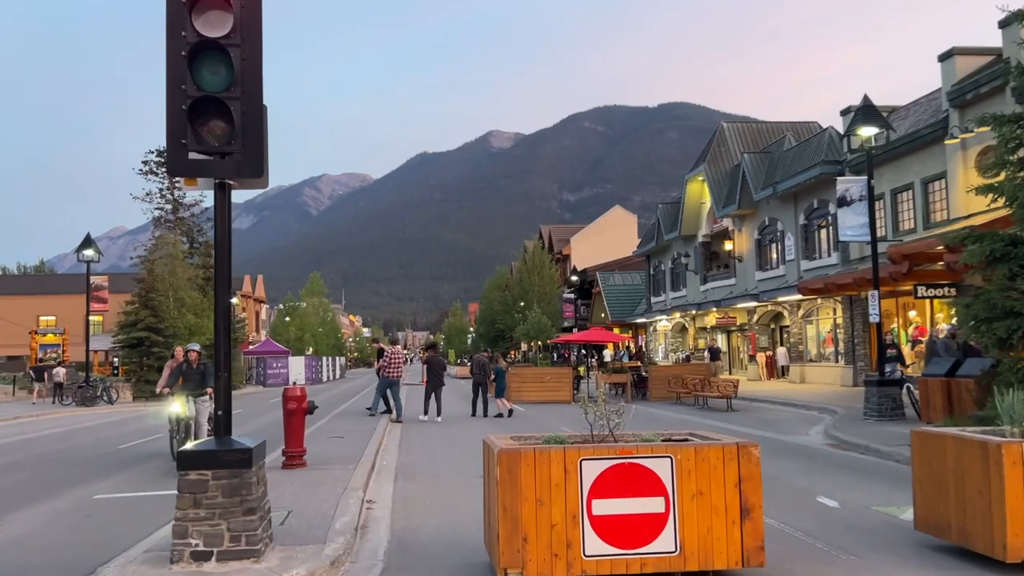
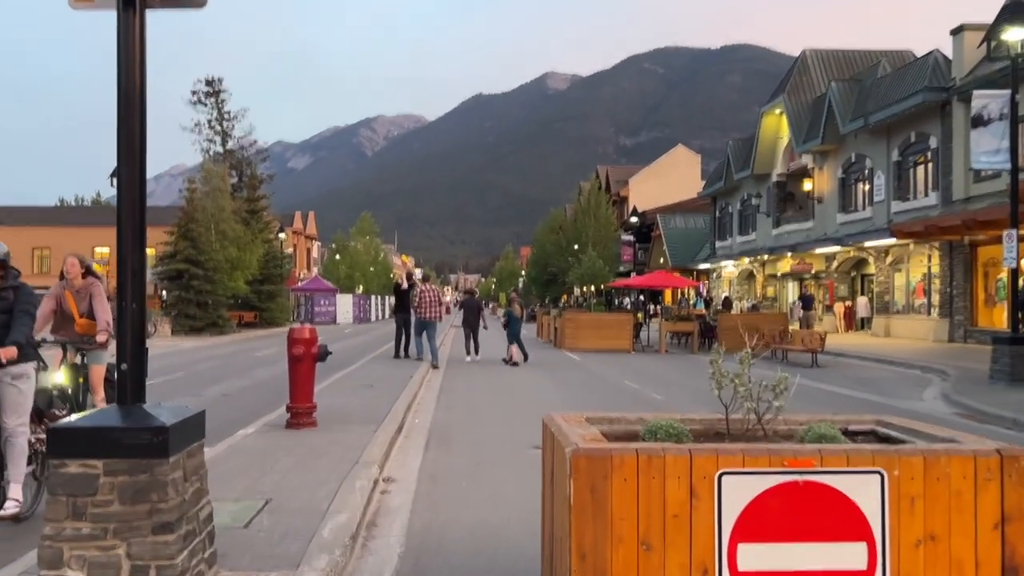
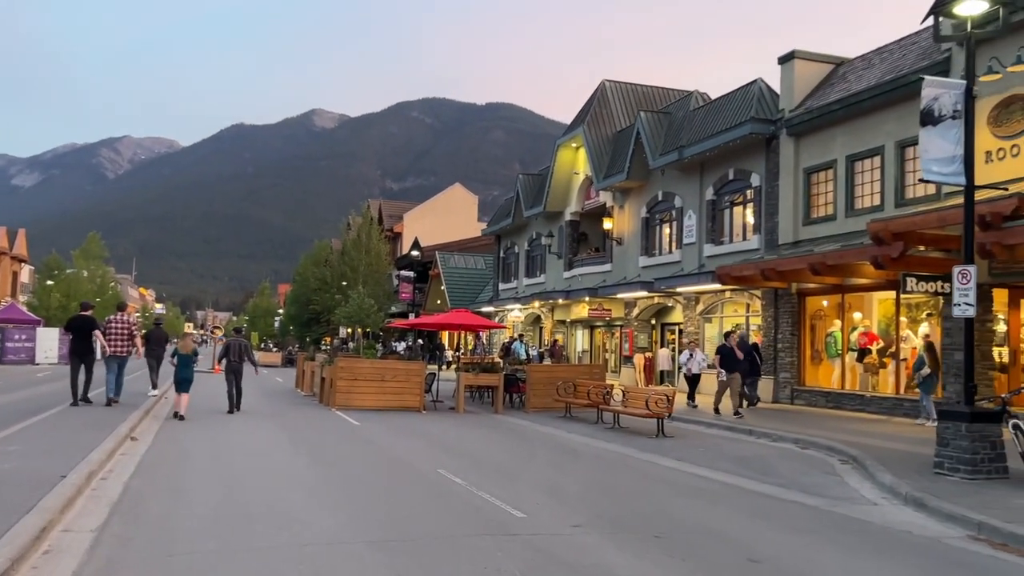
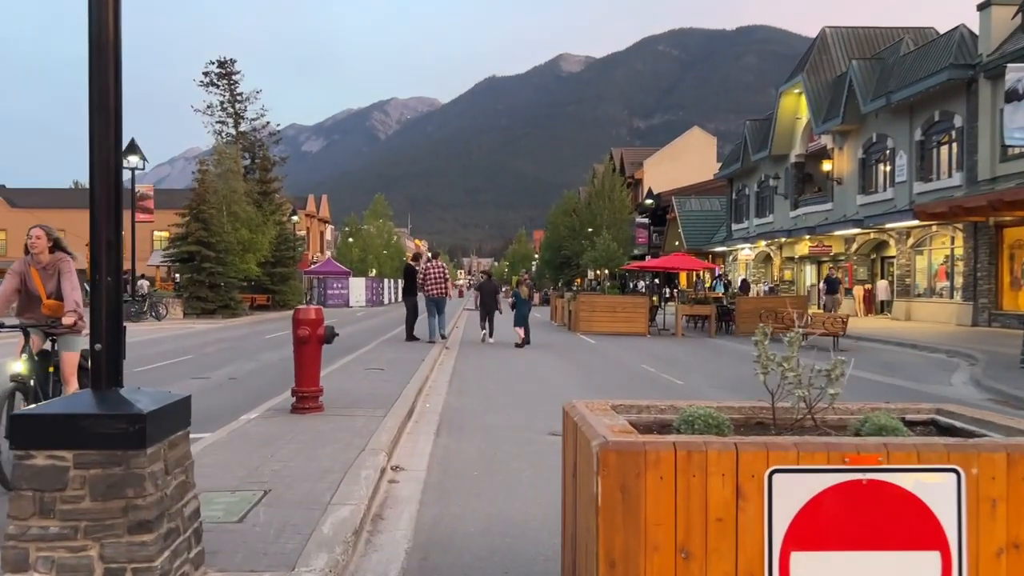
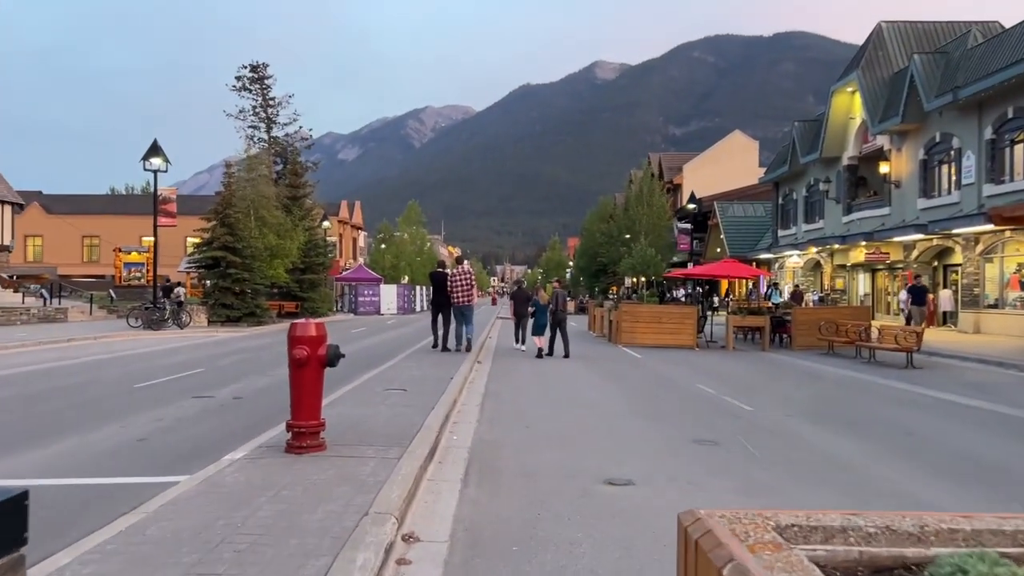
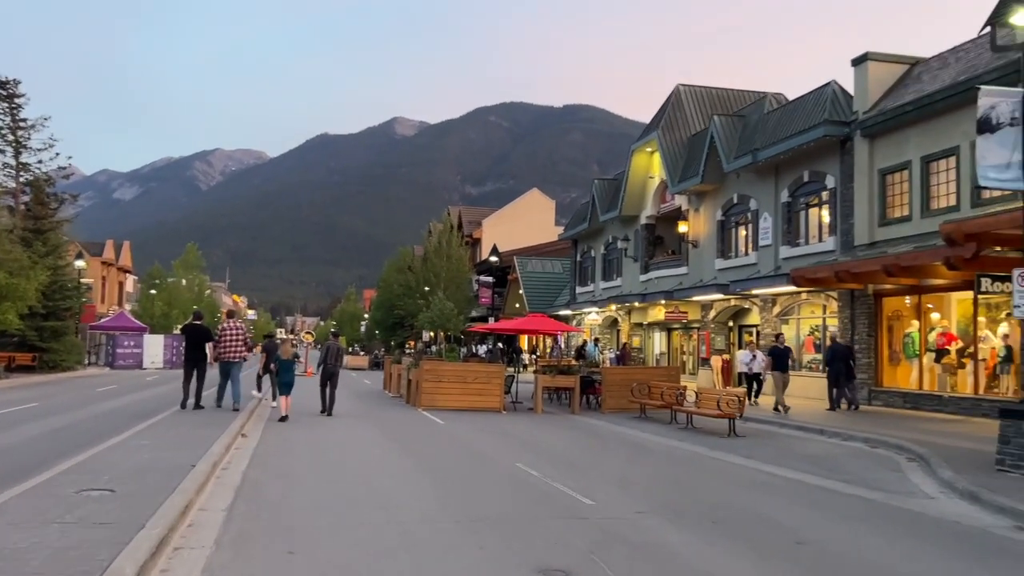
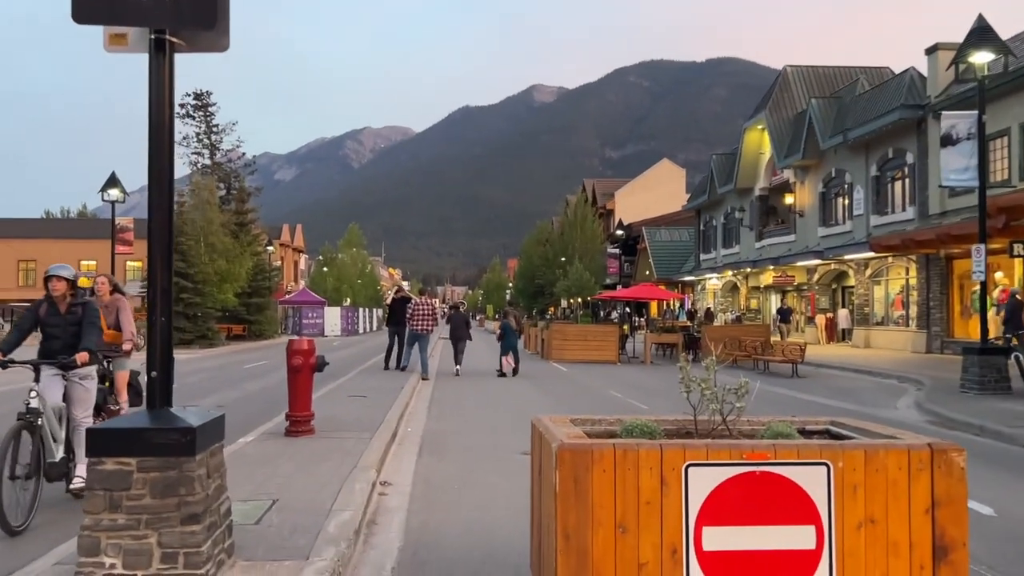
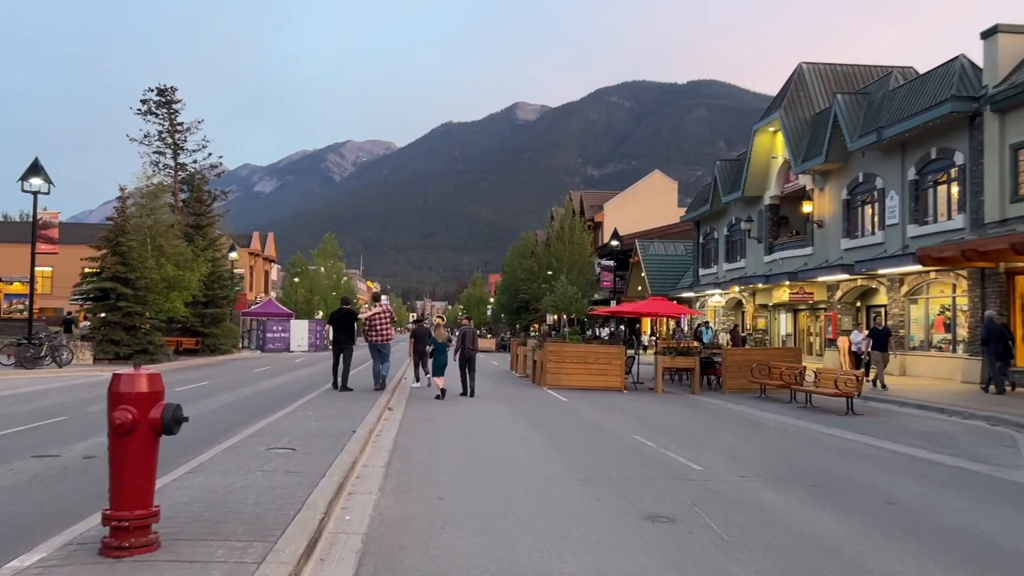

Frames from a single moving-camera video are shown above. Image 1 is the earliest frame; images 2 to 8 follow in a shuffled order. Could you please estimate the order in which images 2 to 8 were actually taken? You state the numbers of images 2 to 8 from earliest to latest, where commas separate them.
7, 2, 4, 5, 8, 6, 3
